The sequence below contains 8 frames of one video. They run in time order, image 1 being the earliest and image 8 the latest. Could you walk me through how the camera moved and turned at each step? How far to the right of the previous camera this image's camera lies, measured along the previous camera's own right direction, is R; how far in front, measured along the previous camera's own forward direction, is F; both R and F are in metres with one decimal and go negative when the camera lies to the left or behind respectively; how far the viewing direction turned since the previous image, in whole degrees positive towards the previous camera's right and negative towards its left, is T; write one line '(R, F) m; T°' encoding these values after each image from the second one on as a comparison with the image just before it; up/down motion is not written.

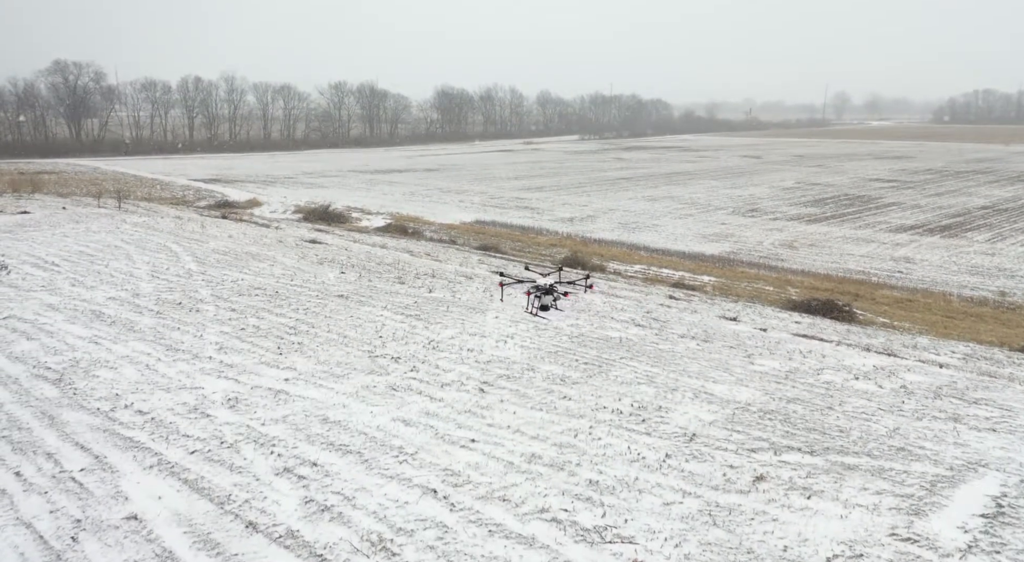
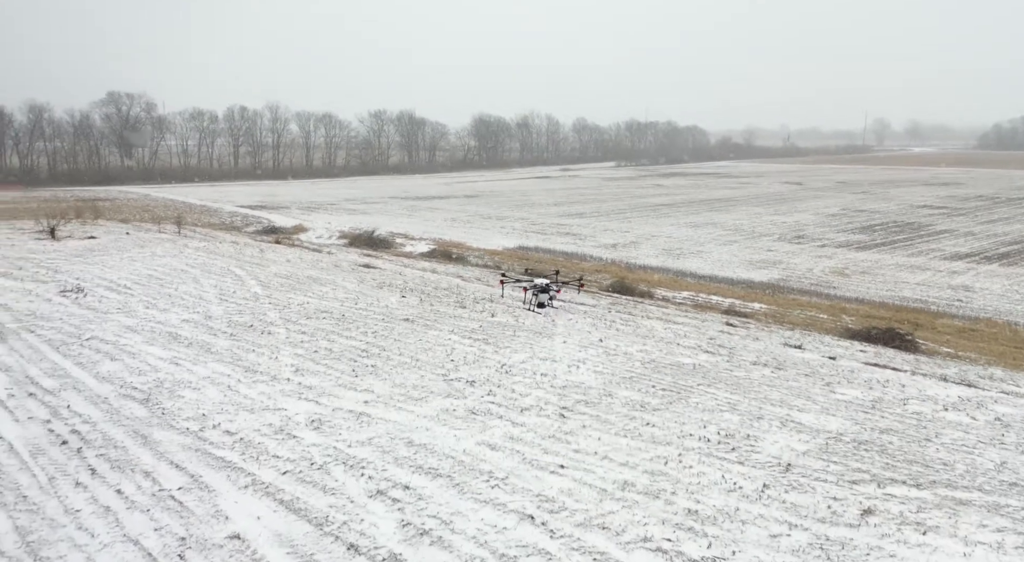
(-0.7, 0.0) m; -2°
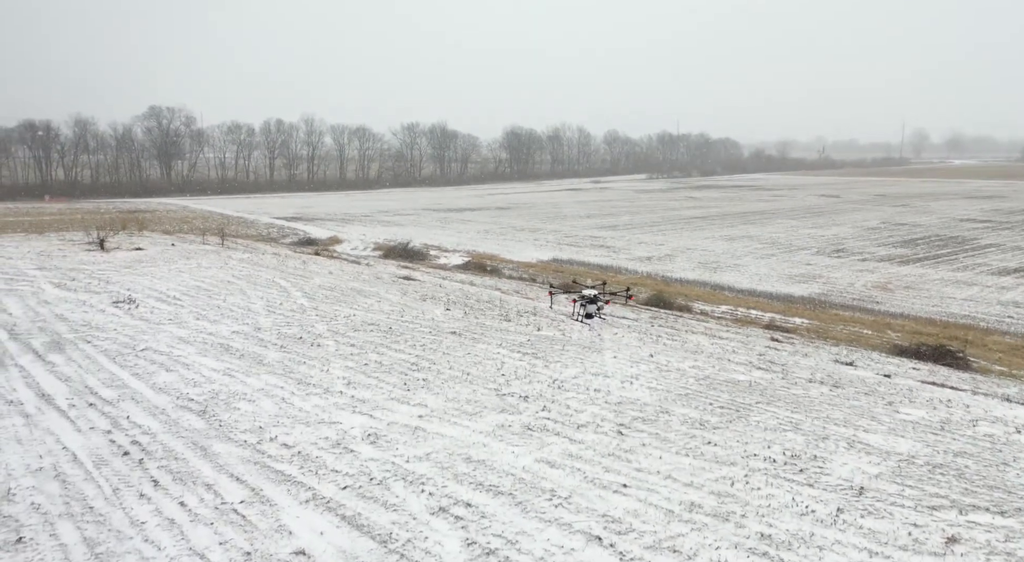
(-0.4, +0.1) m; -2°
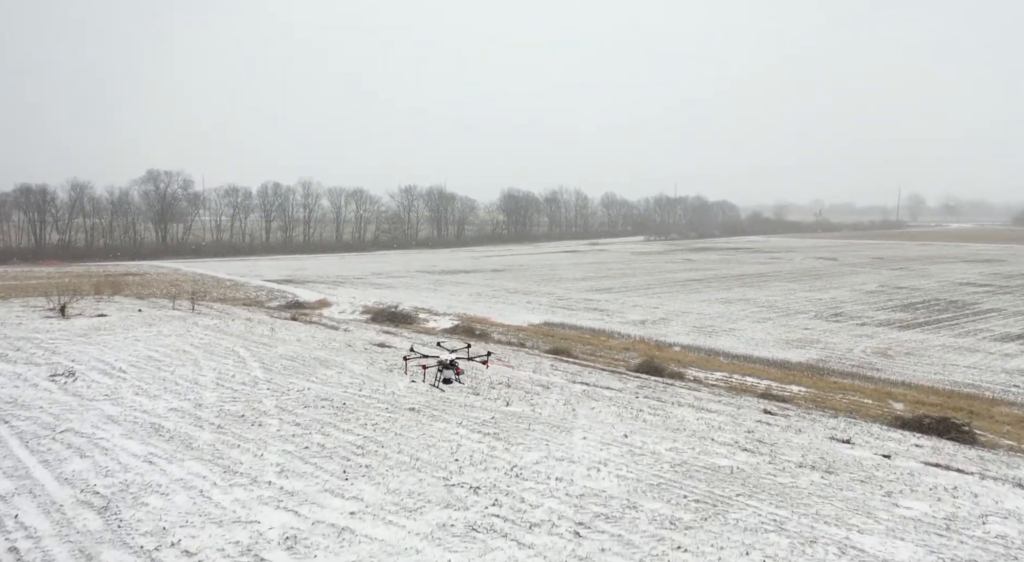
(+0.7, +1.2) m; 0°
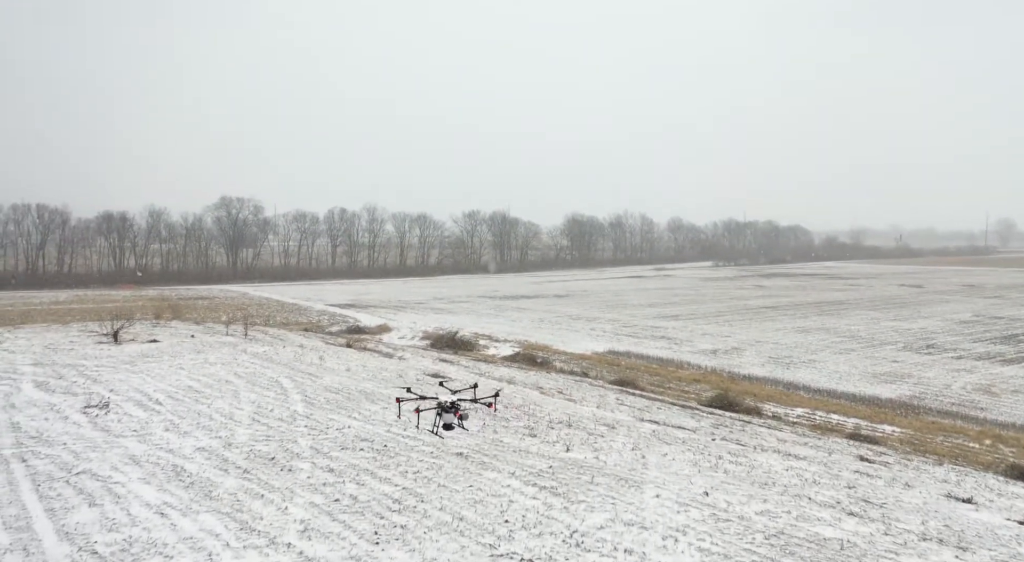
(0.0, +1.7) m; -5°
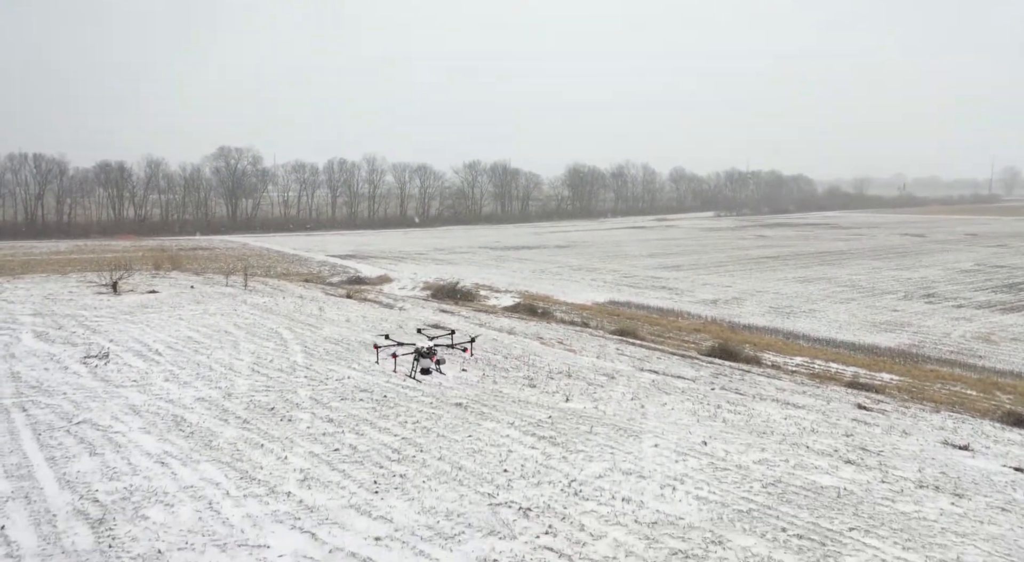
(0.0, +0.1) m; 0°
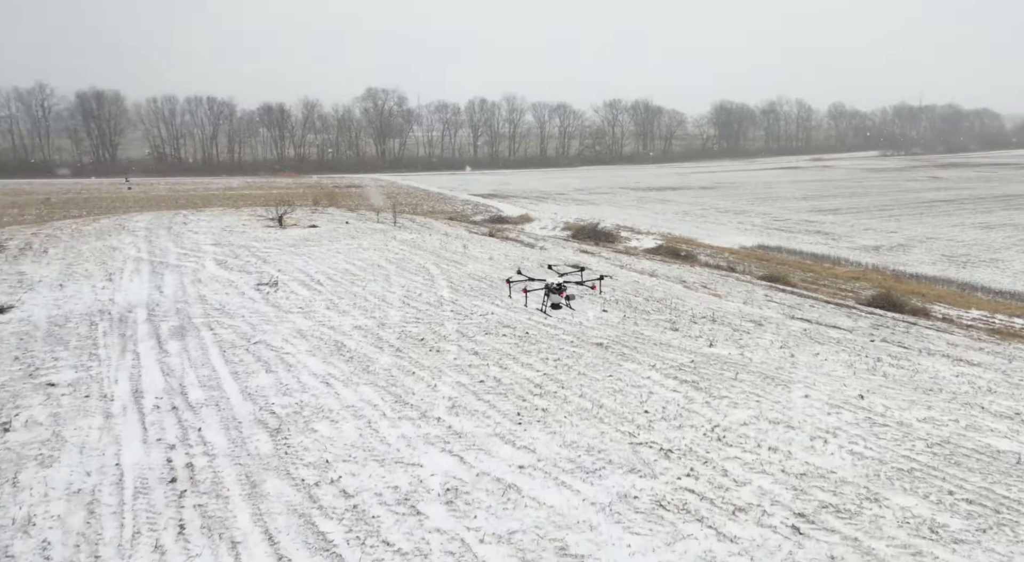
(-0.1, -0.1) m; -10°
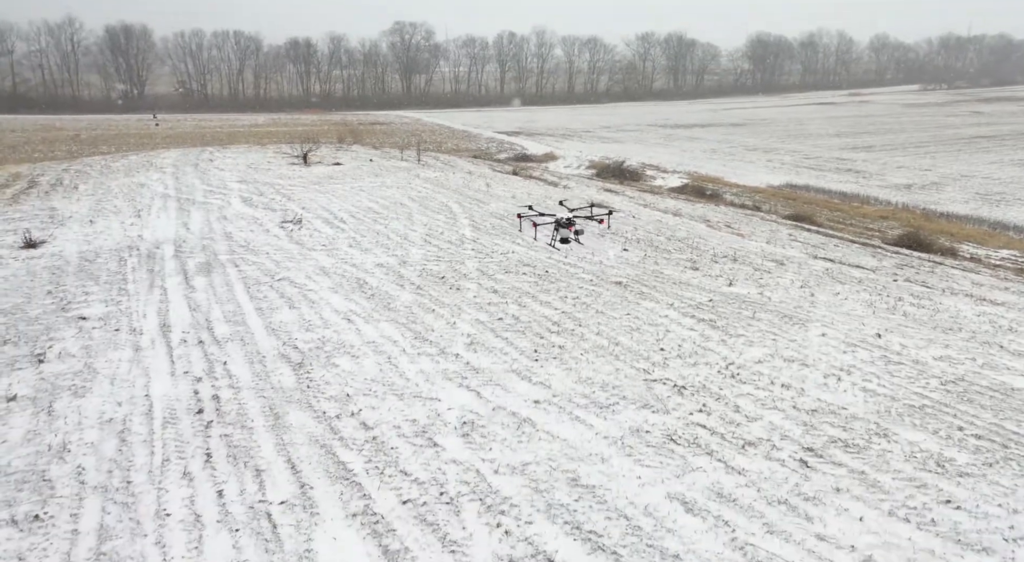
(+0.1, -0.1) m; -2°
